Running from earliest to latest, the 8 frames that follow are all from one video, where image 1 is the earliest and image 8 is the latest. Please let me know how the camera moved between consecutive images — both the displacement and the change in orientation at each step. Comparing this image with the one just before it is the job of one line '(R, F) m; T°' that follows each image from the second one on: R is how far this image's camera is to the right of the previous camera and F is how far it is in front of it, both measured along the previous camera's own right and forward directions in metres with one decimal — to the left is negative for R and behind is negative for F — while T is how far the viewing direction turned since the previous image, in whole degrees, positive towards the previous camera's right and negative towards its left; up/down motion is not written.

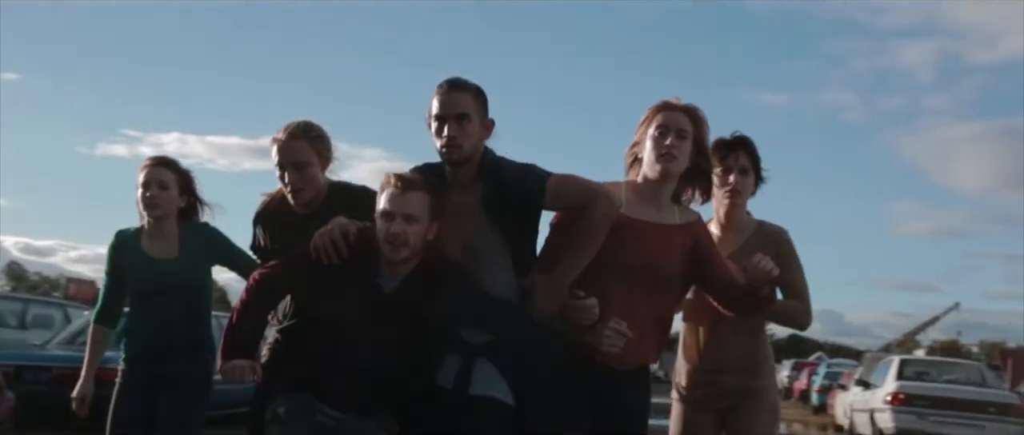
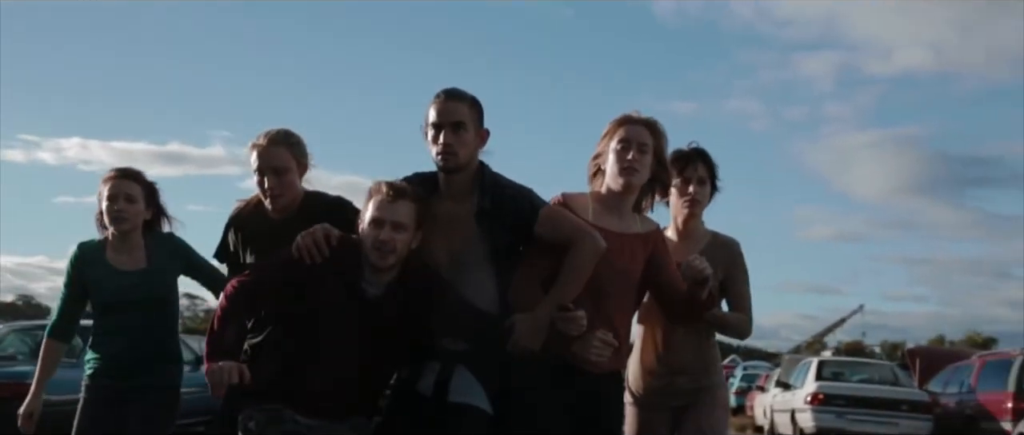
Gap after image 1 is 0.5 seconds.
(+0.3, -0.2) m; -2°
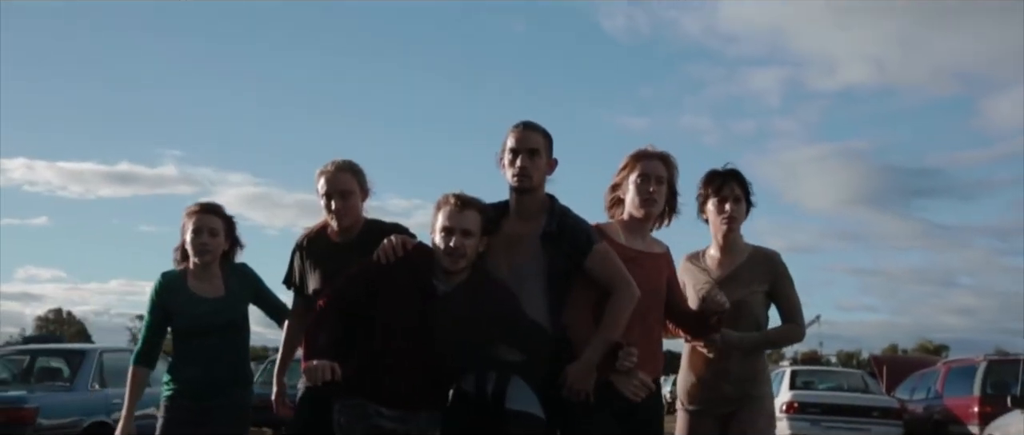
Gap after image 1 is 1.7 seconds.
(-0.4, -0.1) m; +2°
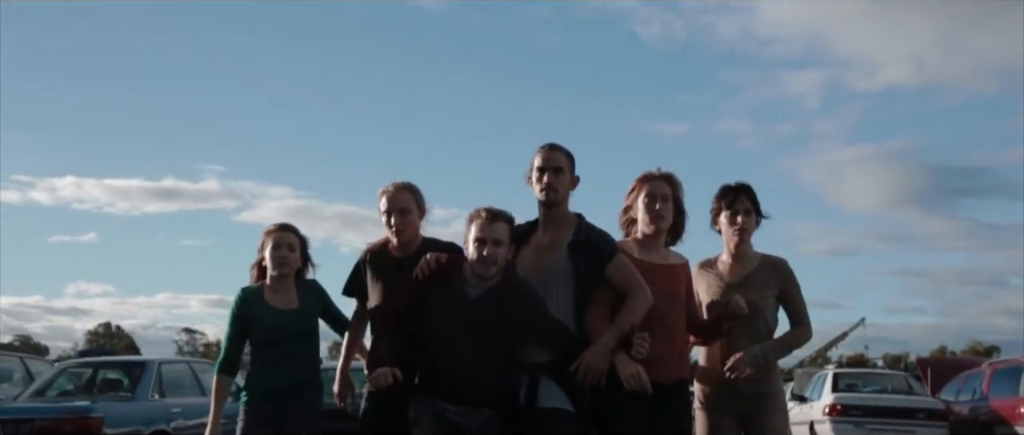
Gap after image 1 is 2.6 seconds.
(0.0, -0.4) m; -2°
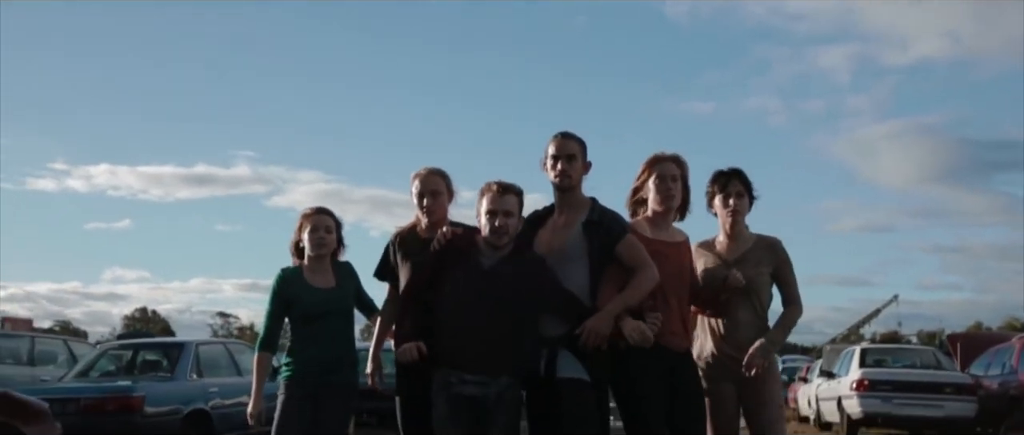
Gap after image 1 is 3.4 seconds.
(+0.1, -0.3) m; -1°
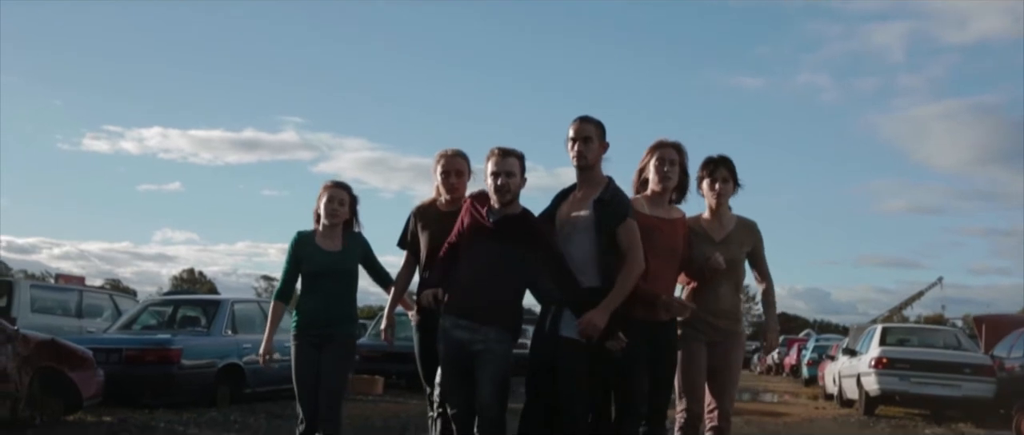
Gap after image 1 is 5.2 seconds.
(+0.3, -0.8) m; -2°
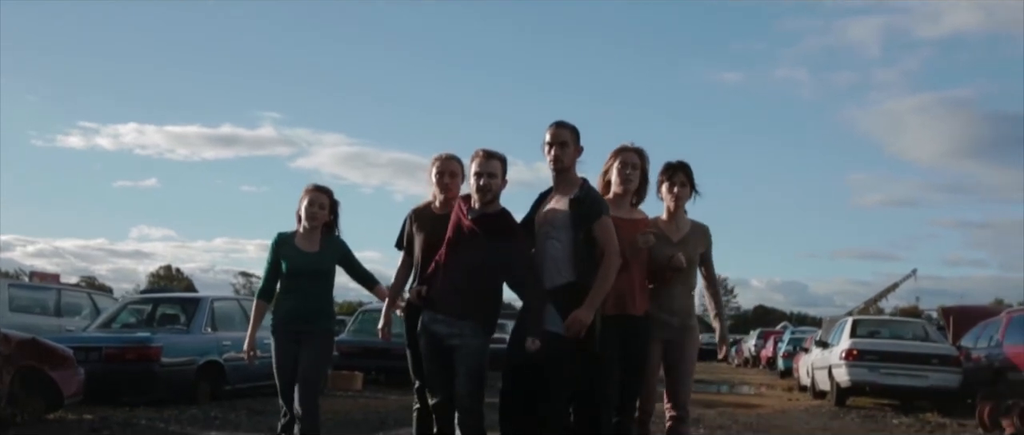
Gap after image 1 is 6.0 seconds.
(0.0, -0.3) m; +1°
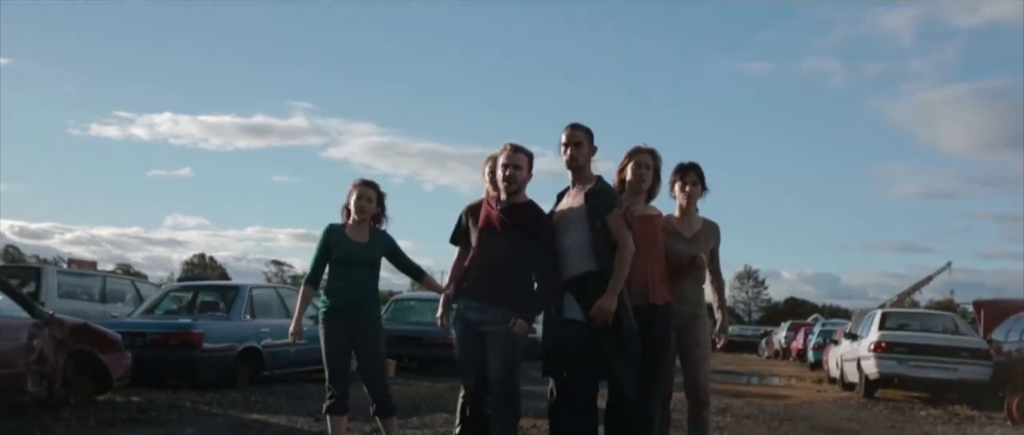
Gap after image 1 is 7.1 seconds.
(0.0, -0.3) m; -1°
